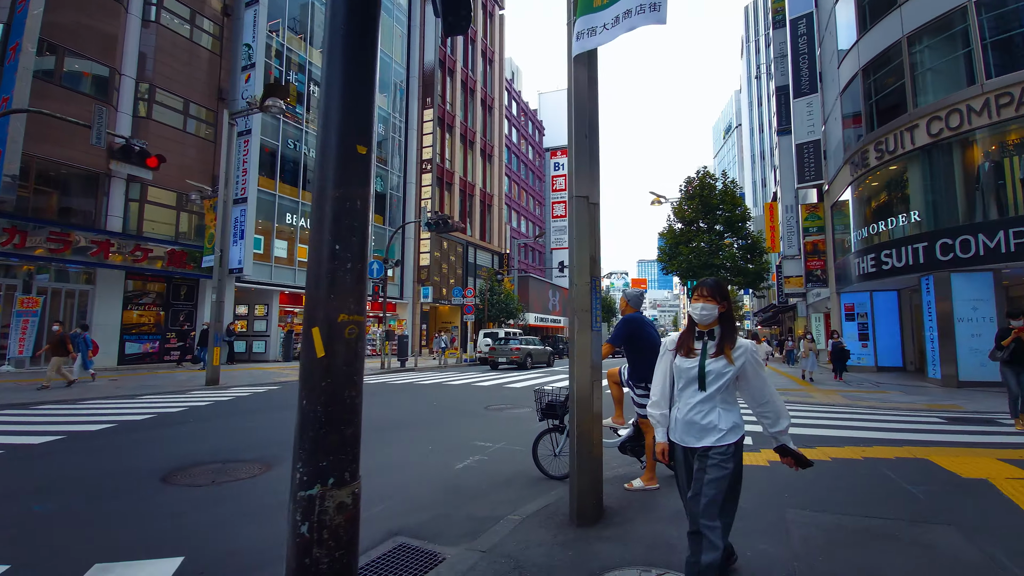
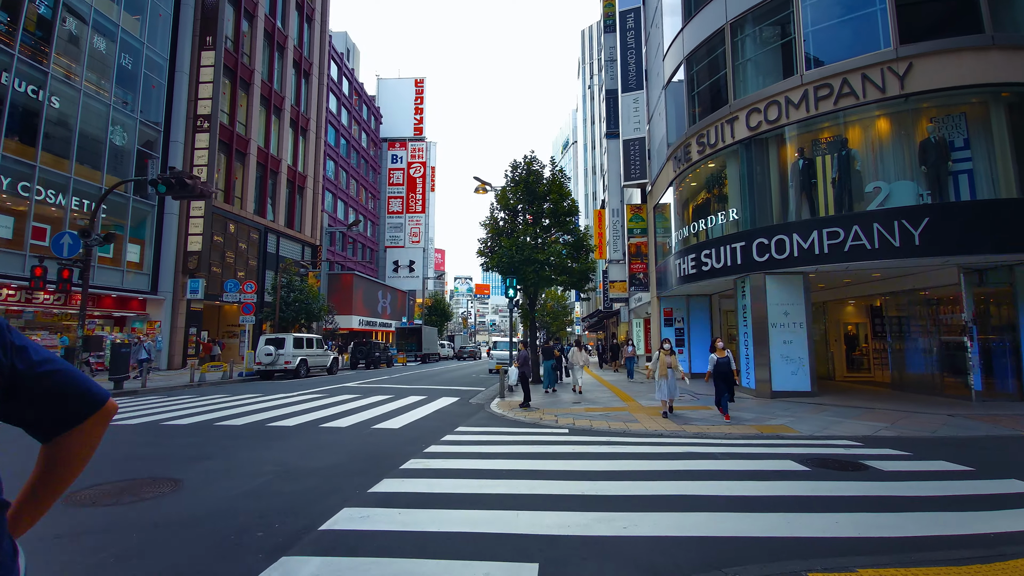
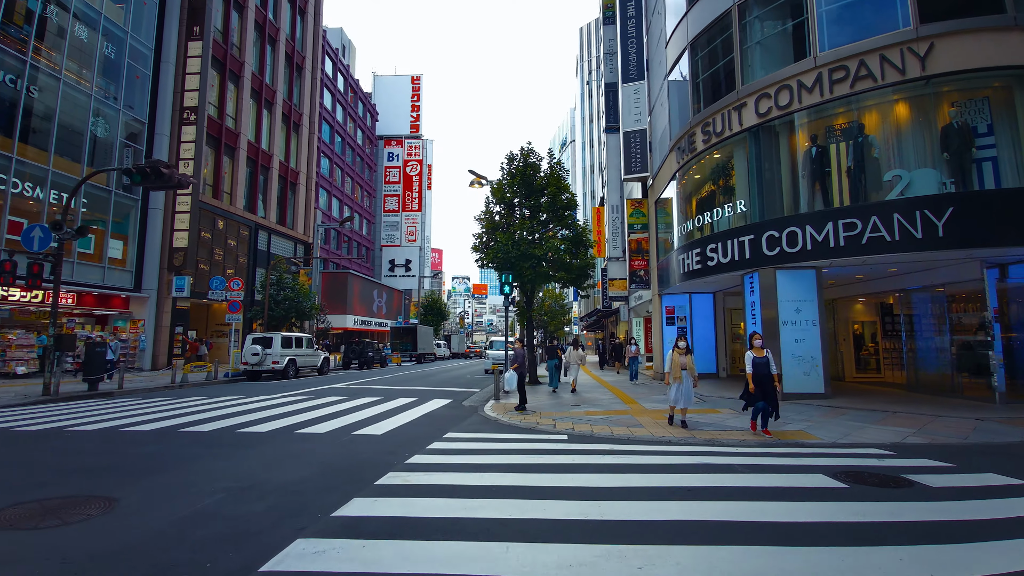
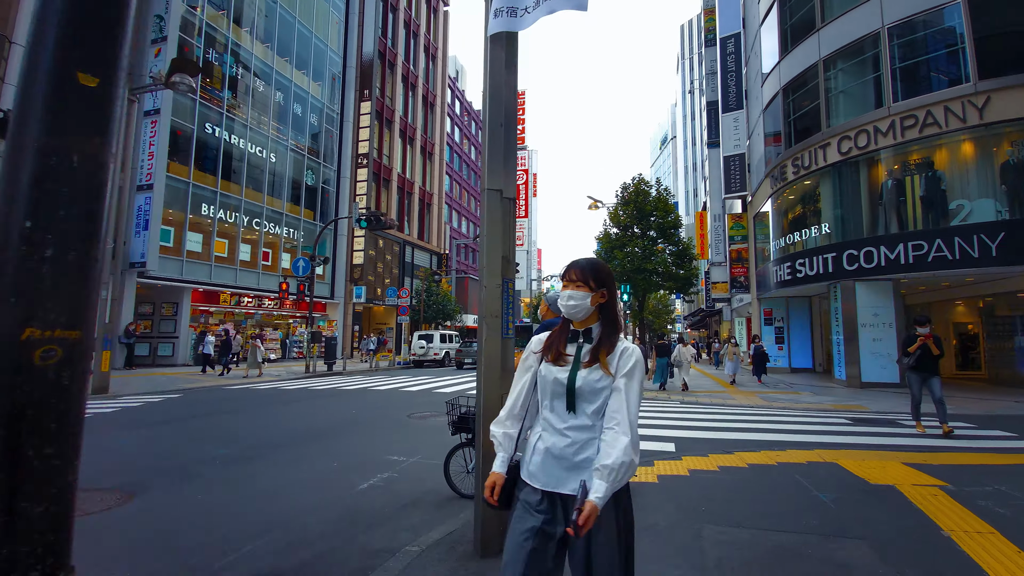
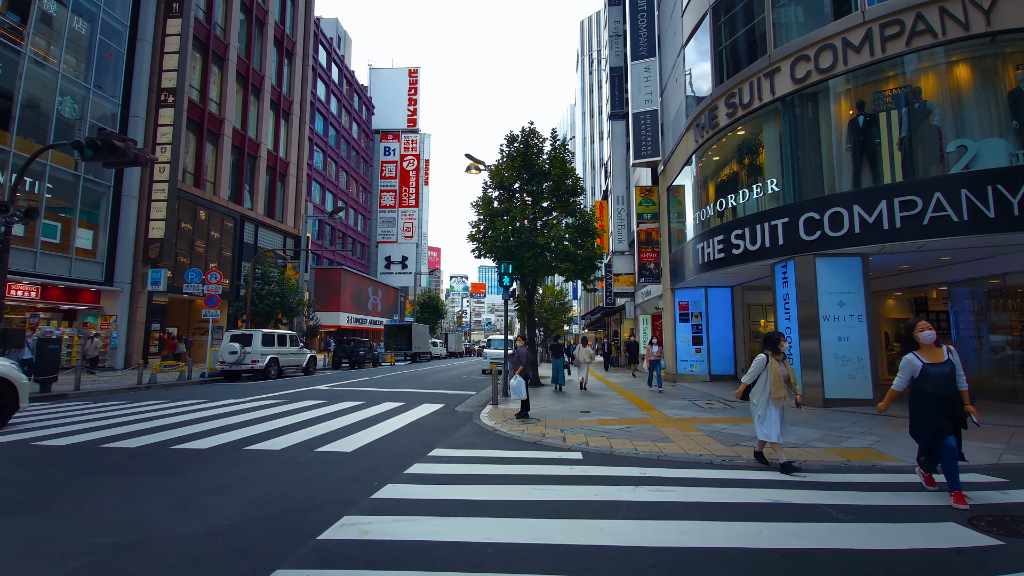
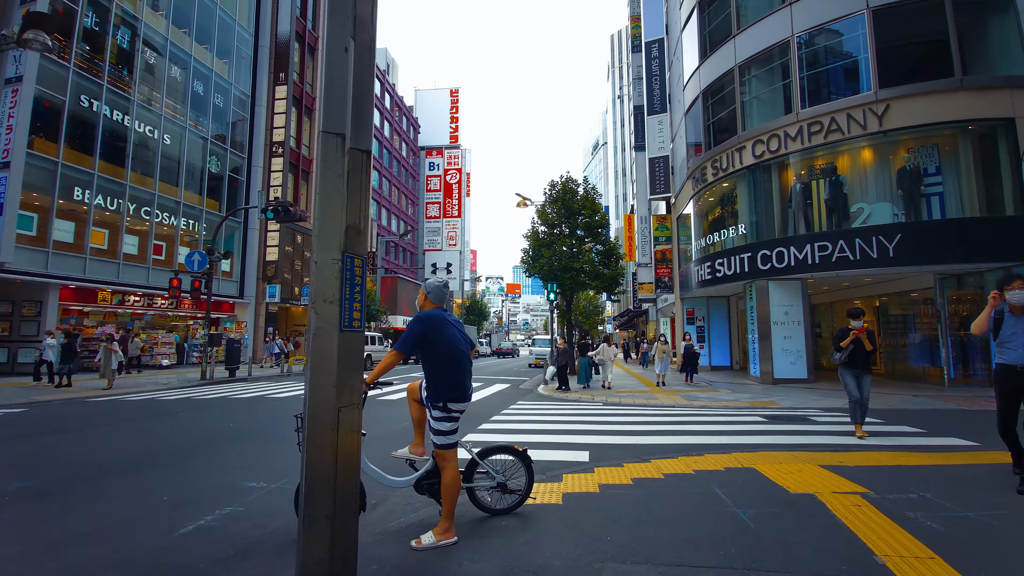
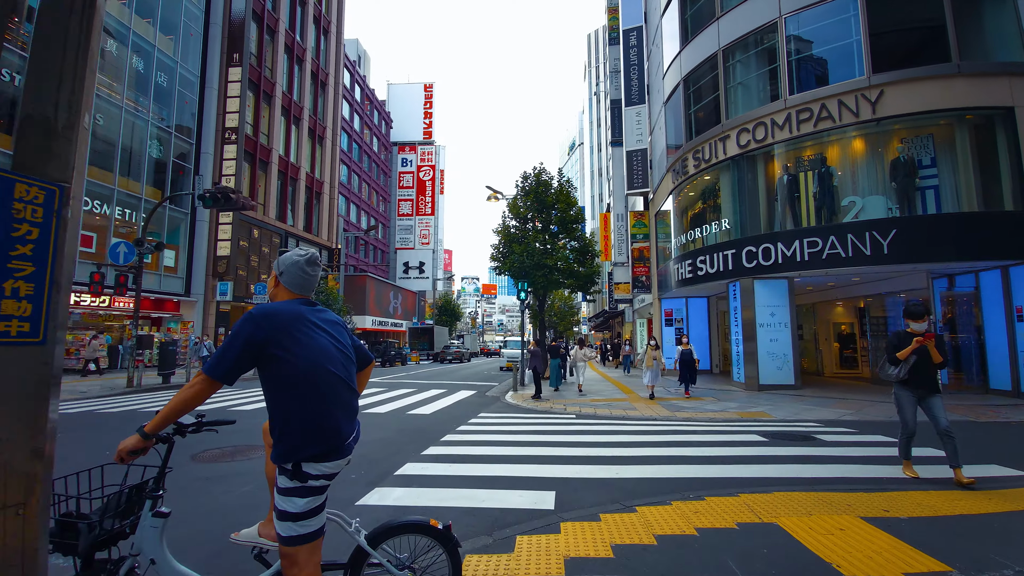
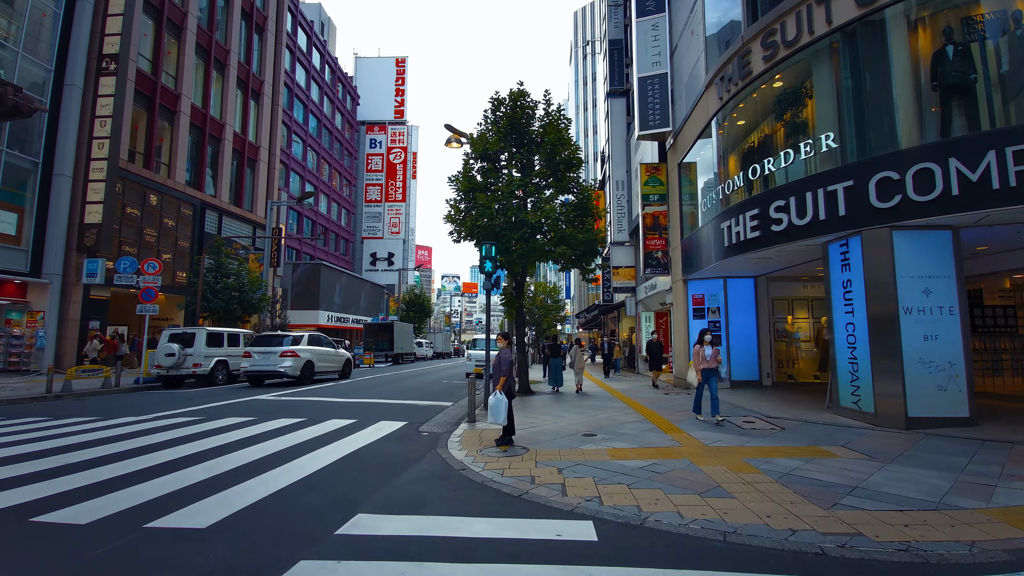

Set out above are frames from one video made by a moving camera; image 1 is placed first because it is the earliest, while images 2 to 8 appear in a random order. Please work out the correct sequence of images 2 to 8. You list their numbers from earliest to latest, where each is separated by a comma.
4, 6, 7, 2, 3, 5, 8
